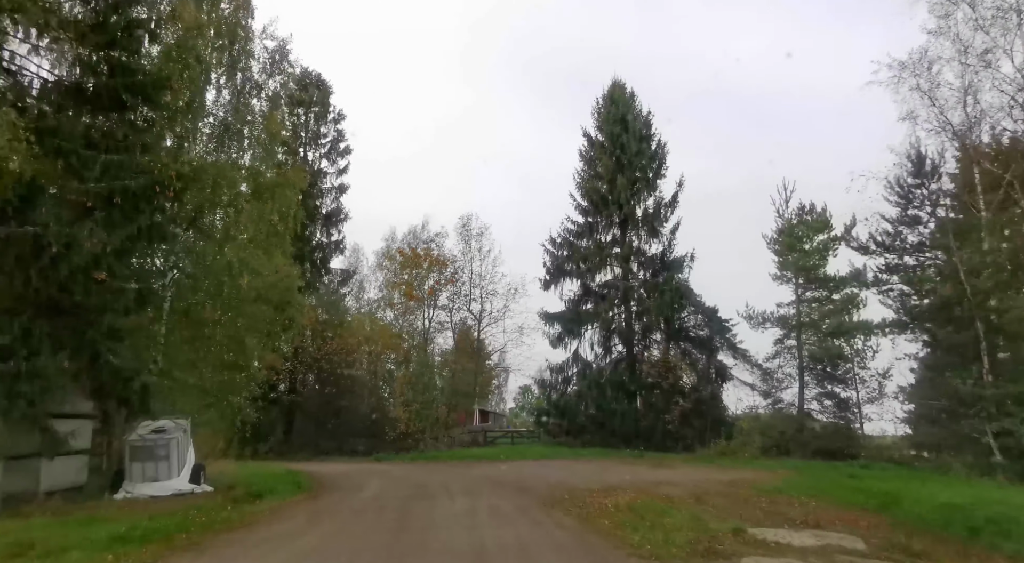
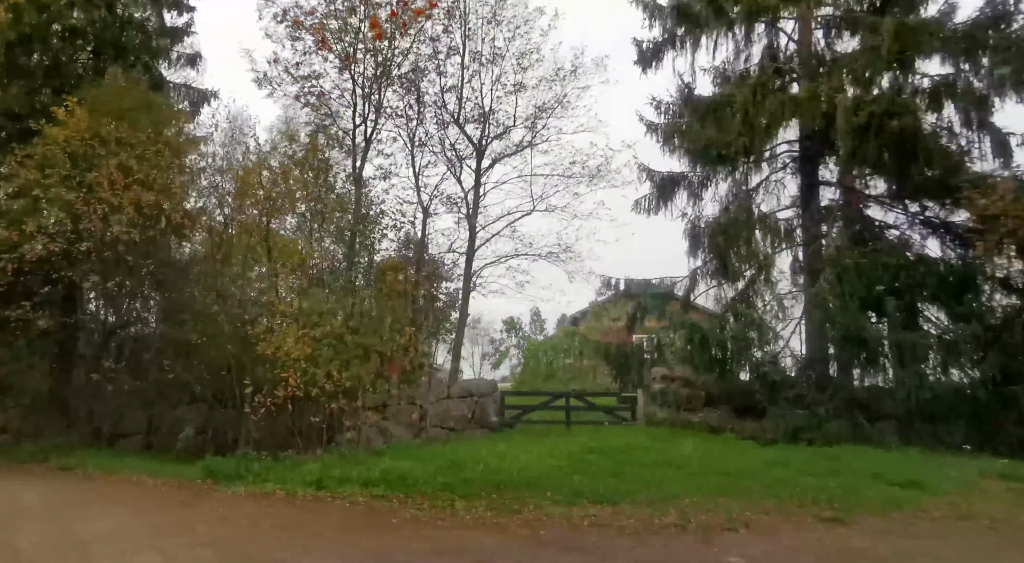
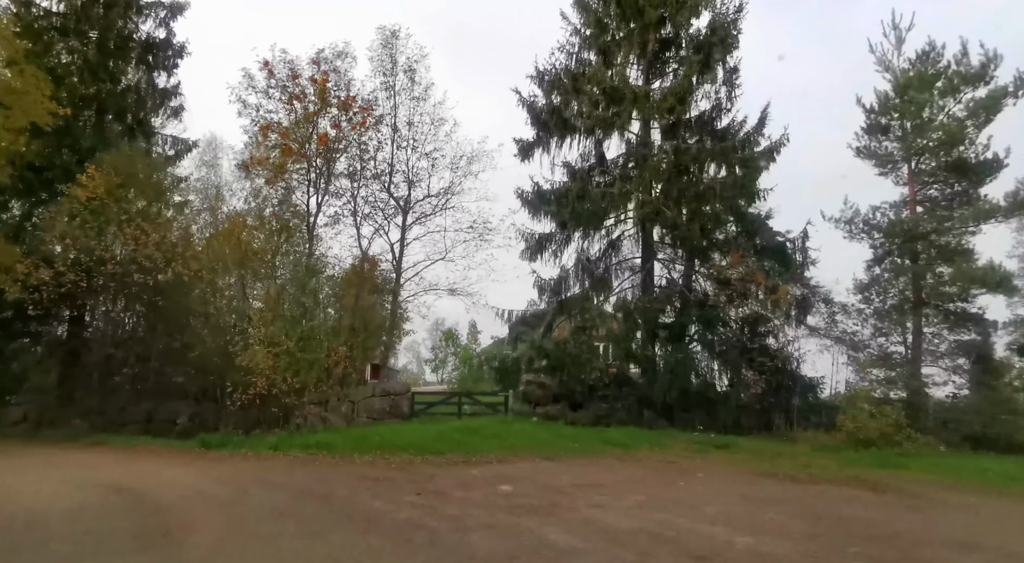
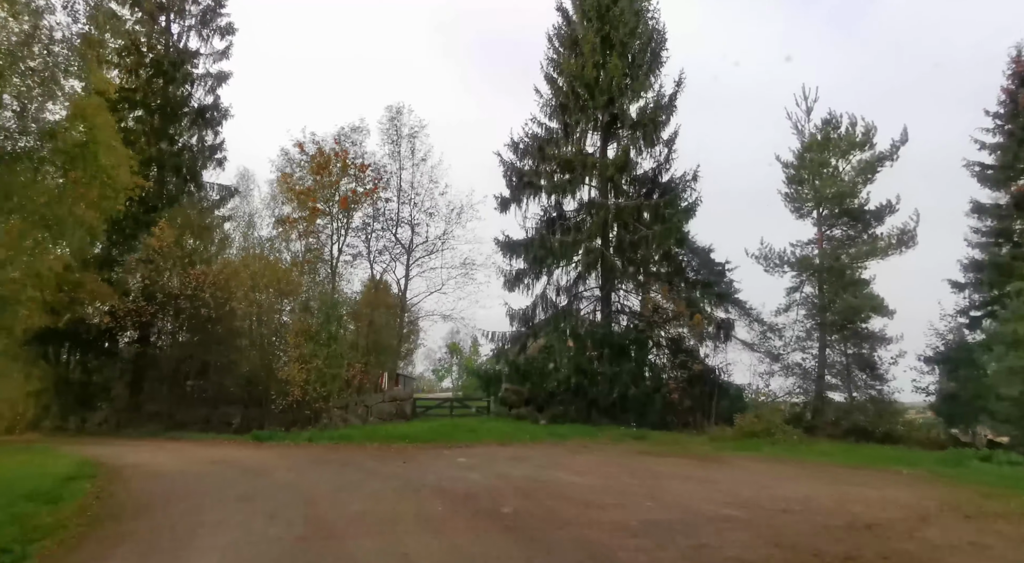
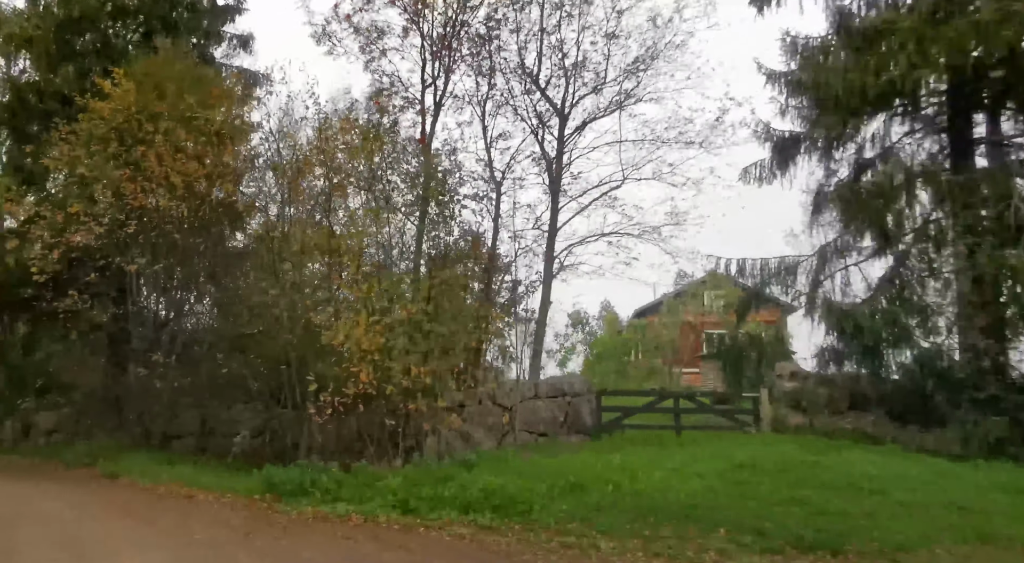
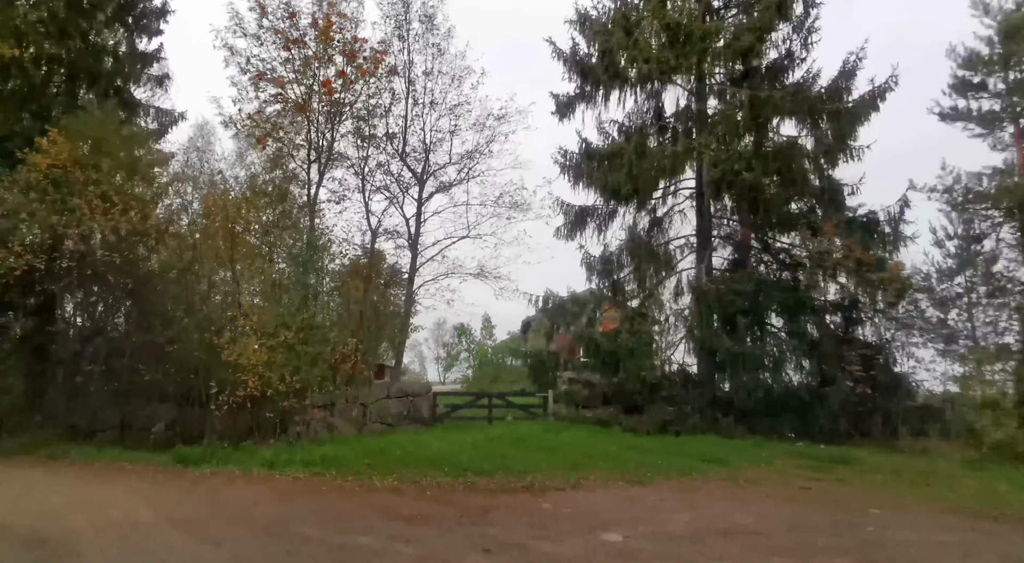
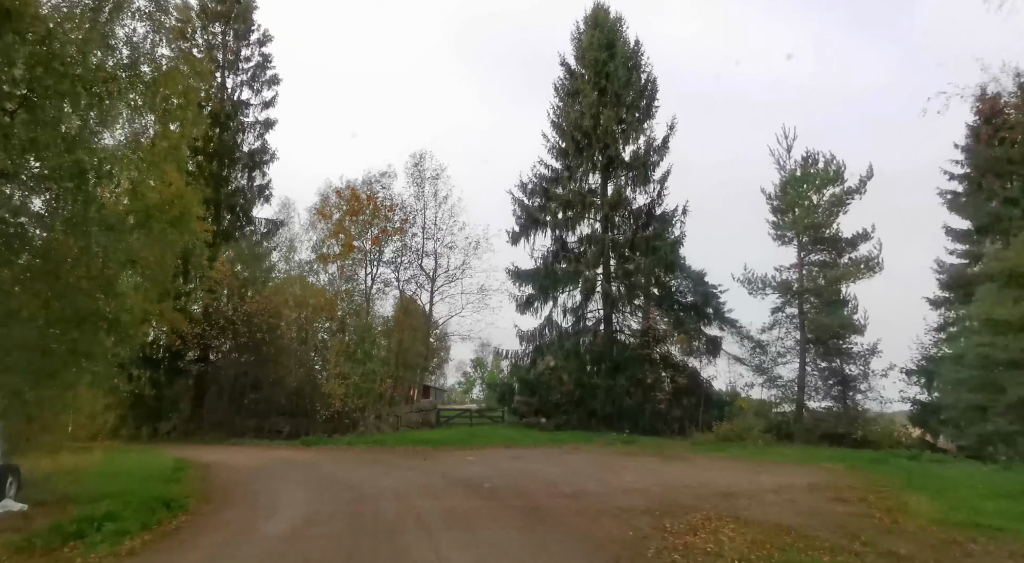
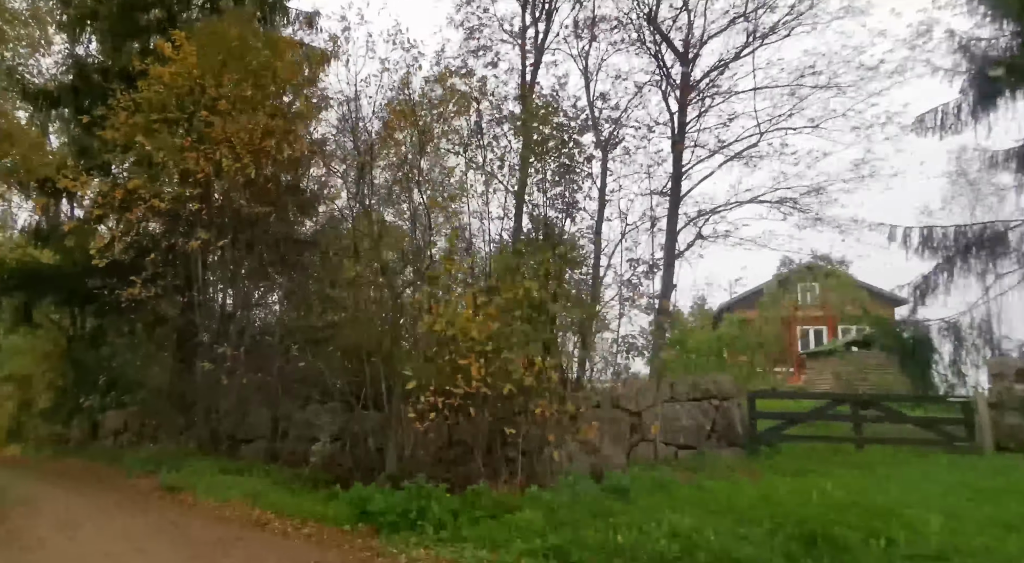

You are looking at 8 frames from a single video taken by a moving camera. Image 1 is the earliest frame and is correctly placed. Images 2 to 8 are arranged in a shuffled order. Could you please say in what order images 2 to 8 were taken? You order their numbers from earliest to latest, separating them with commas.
7, 4, 3, 6, 2, 5, 8
